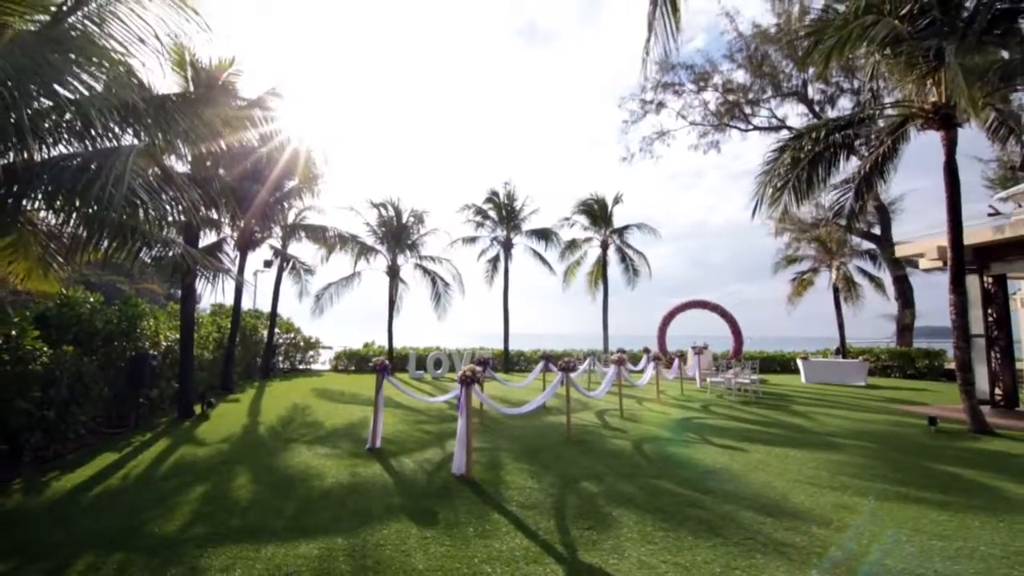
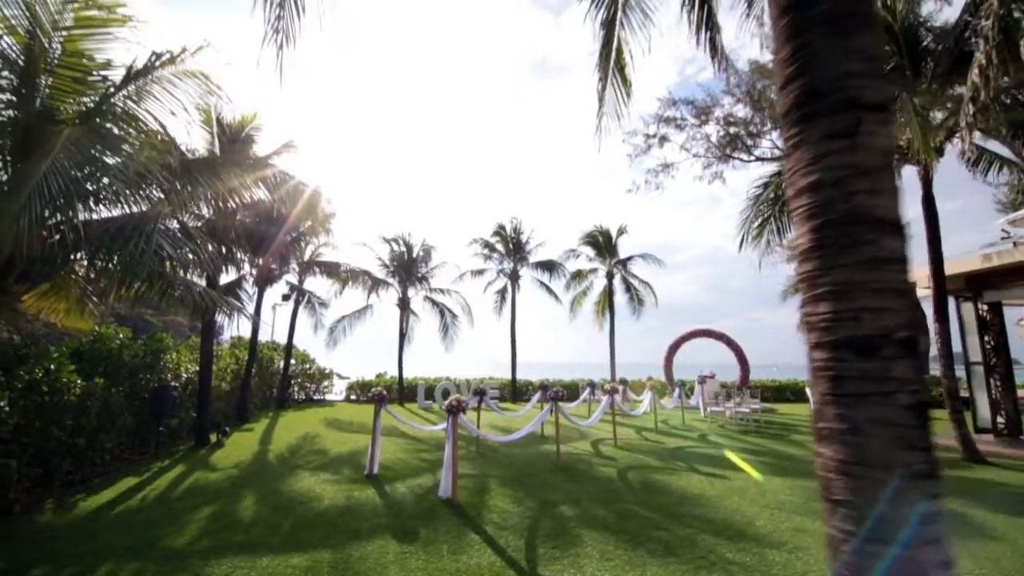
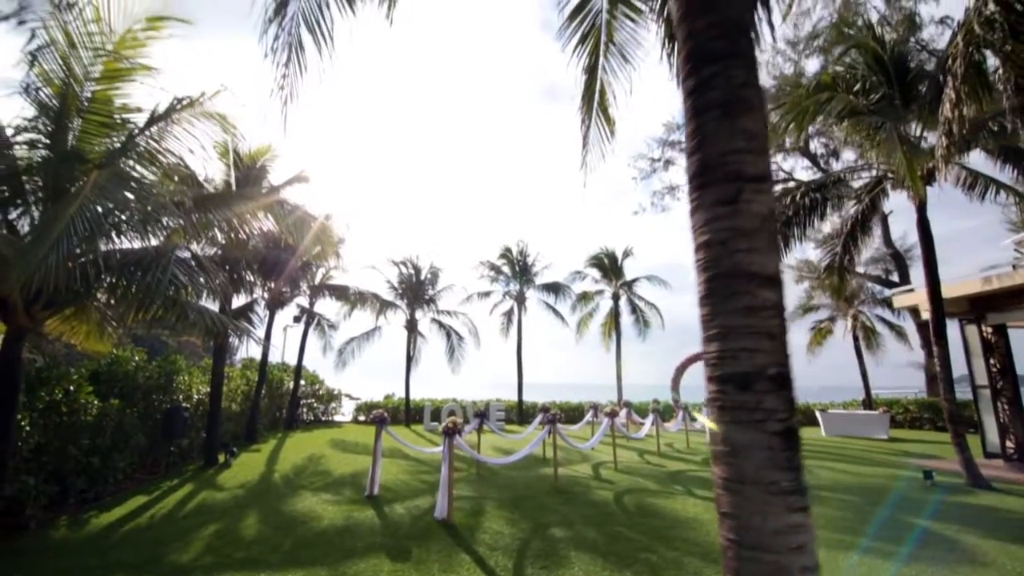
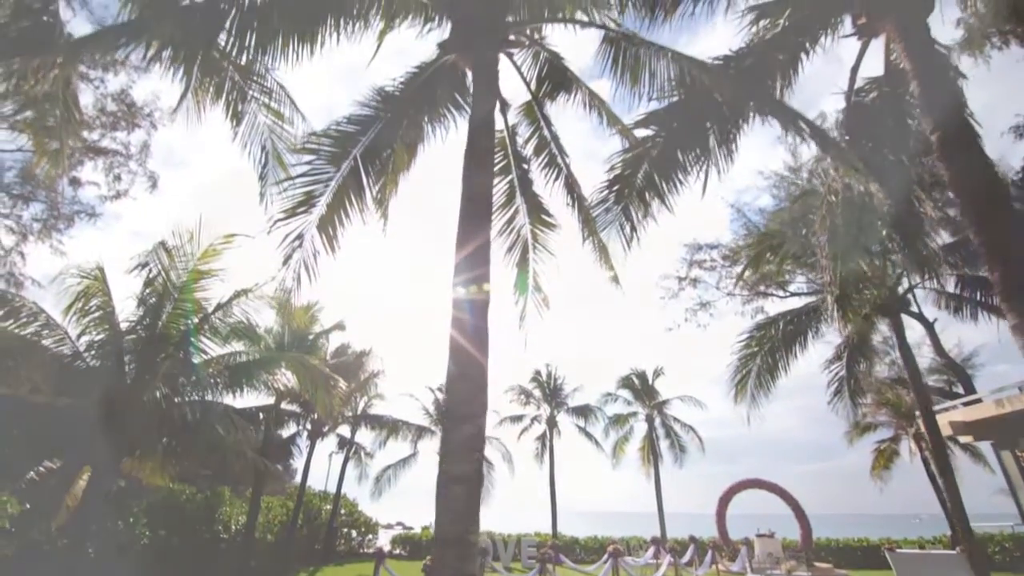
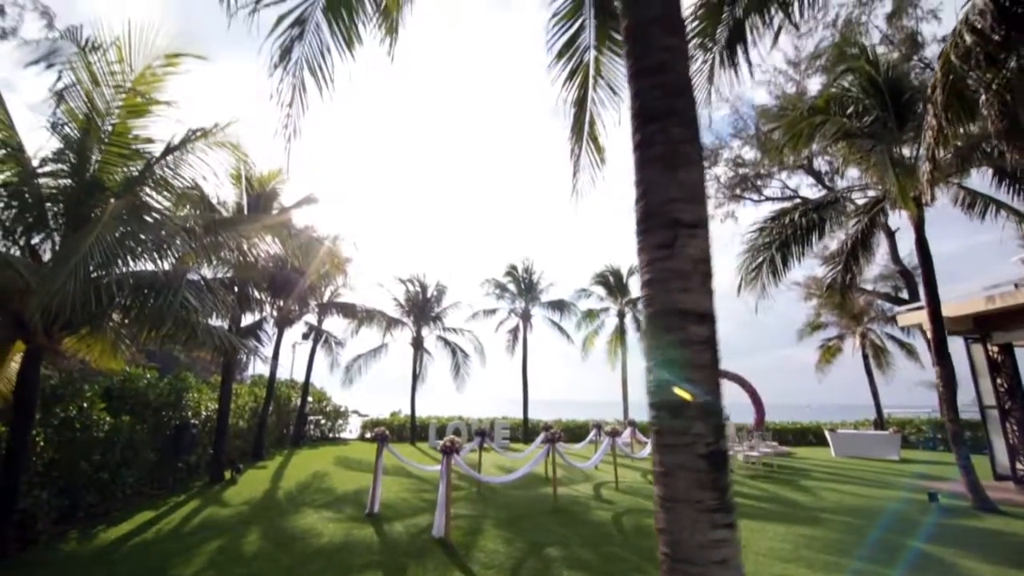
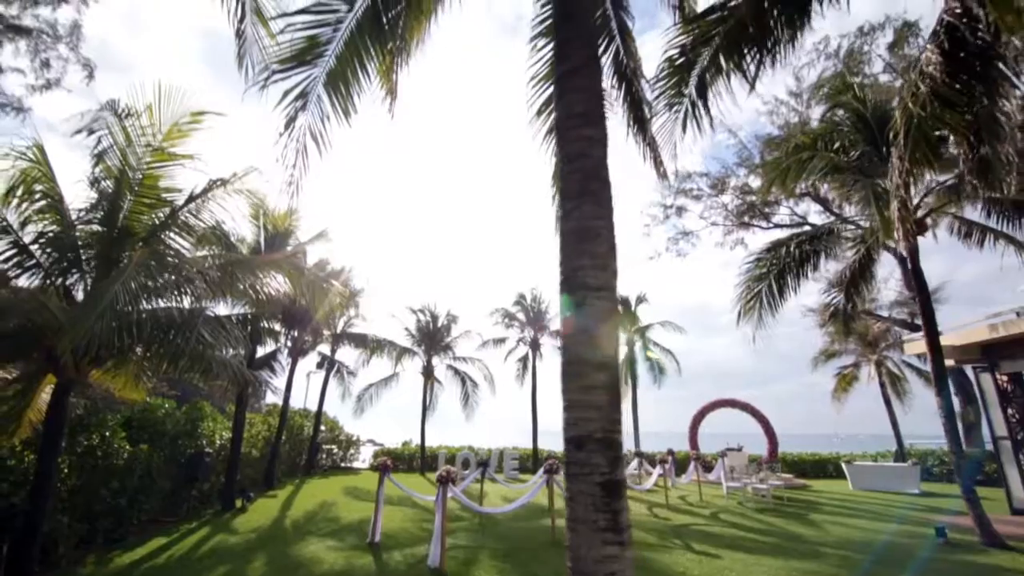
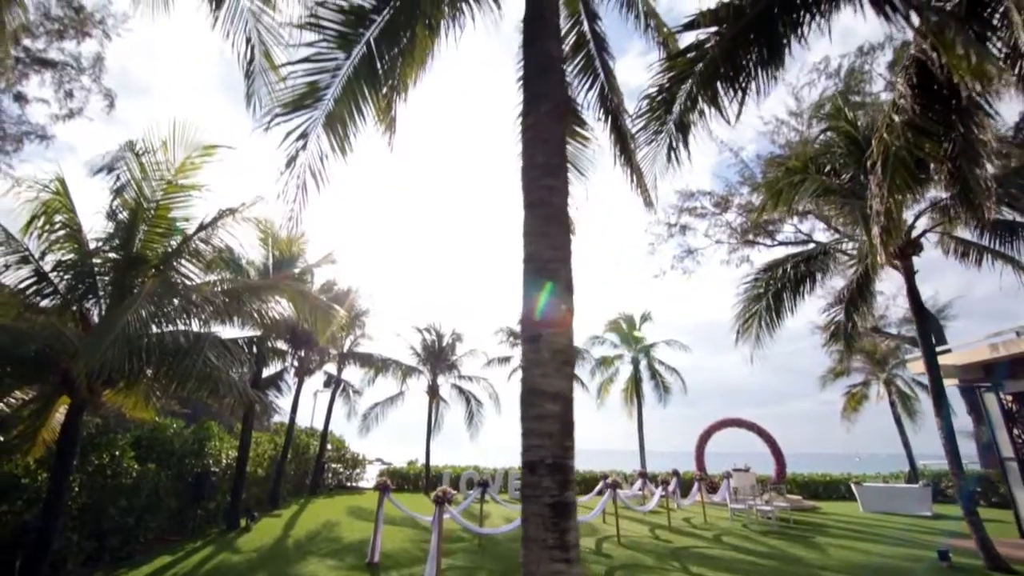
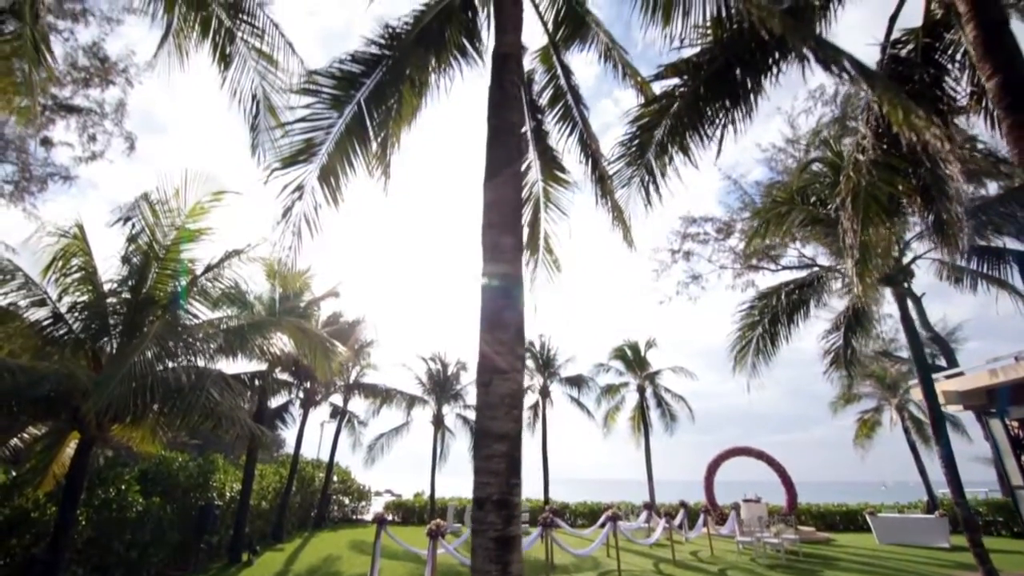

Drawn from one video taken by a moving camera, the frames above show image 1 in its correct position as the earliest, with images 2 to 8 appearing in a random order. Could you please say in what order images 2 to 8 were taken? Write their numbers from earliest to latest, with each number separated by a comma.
2, 3, 5, 6, 7, 8, 4
